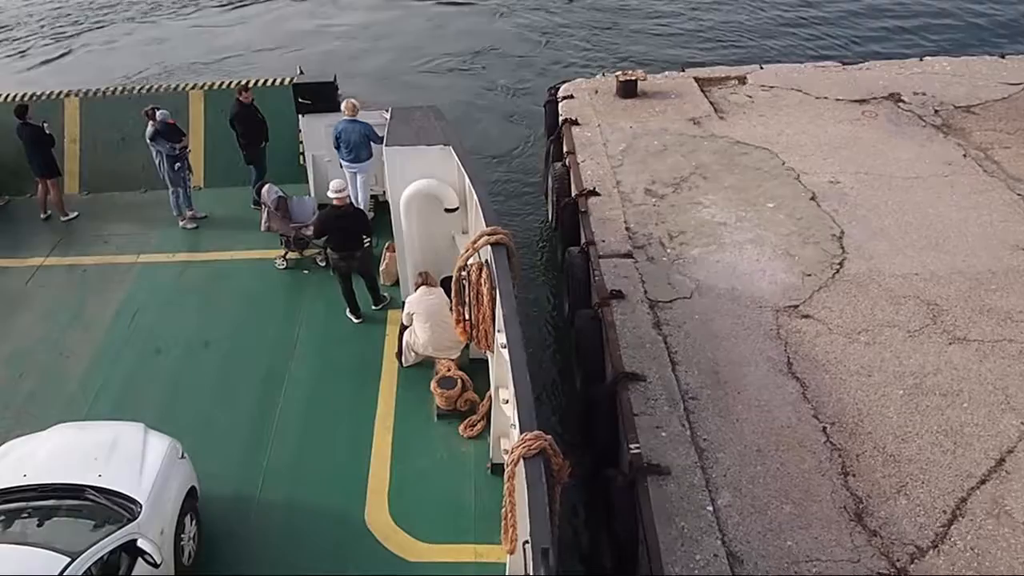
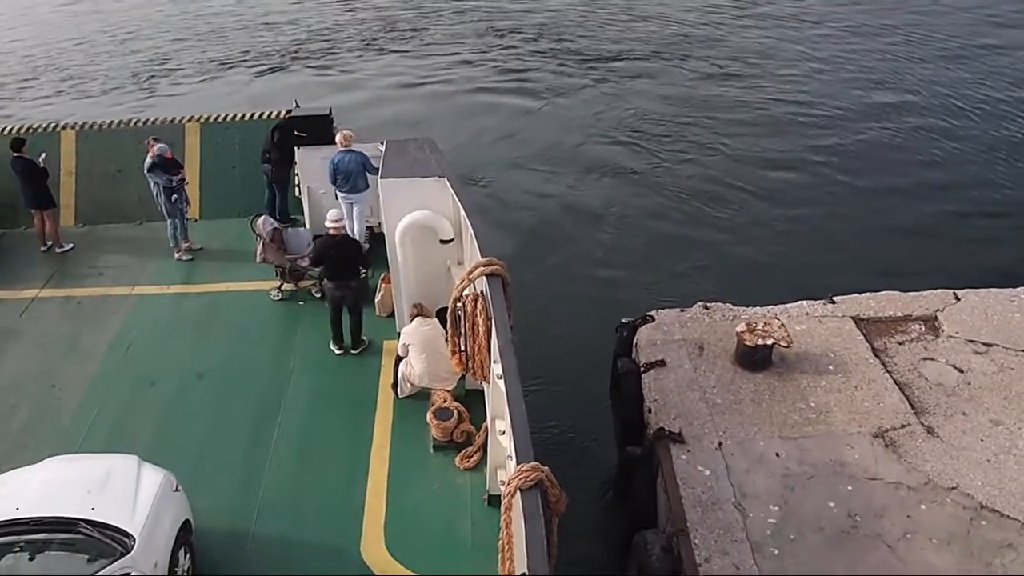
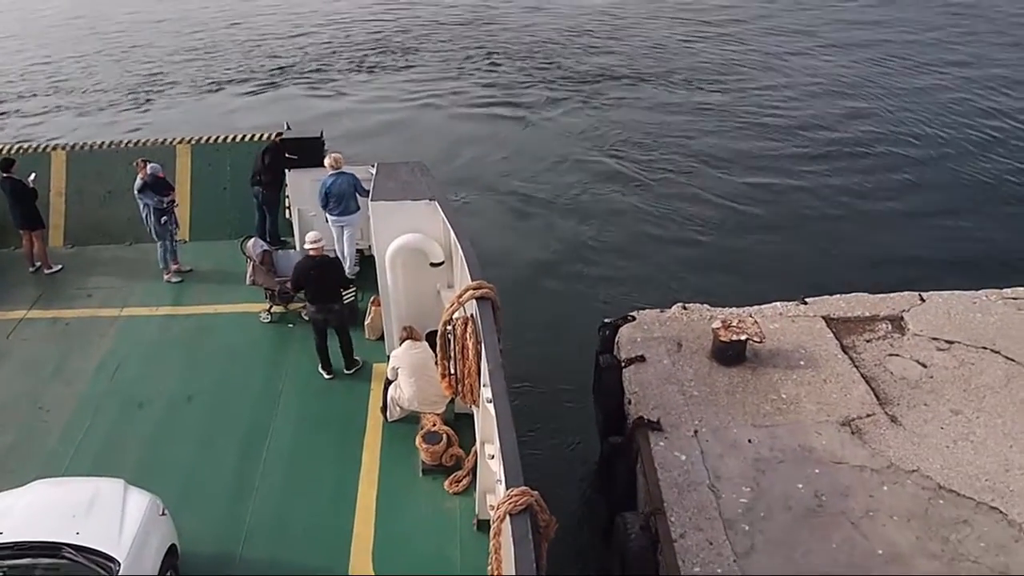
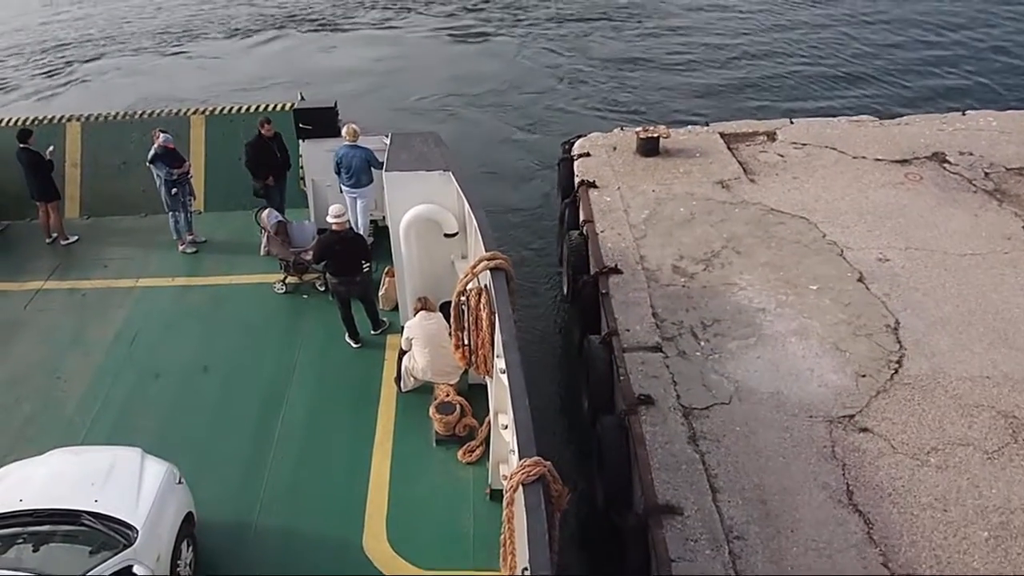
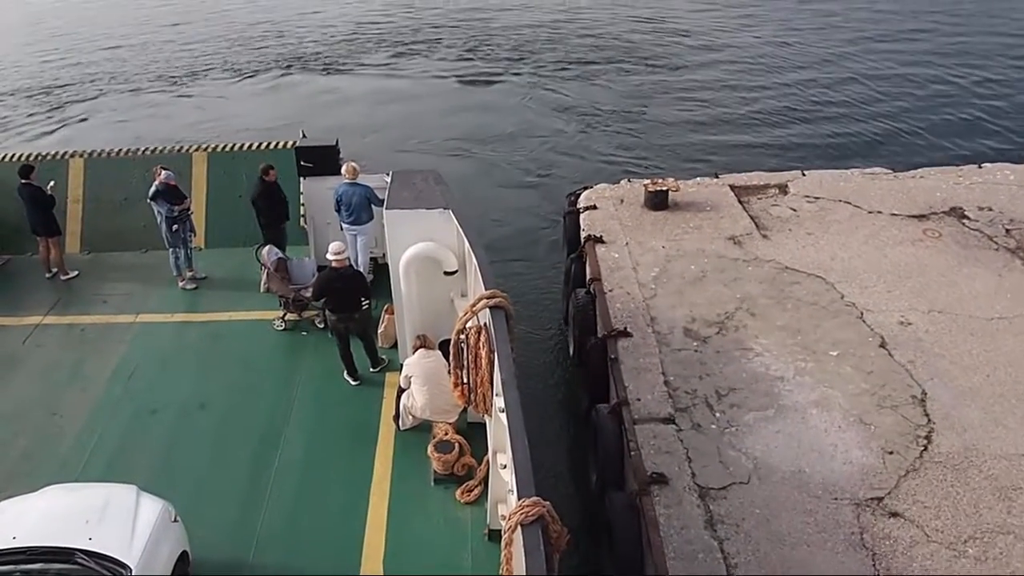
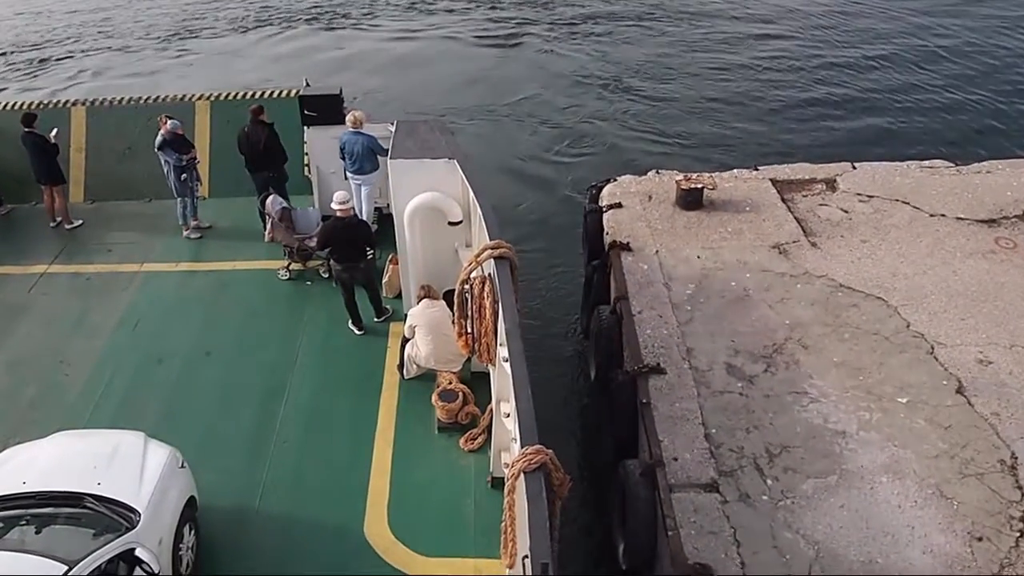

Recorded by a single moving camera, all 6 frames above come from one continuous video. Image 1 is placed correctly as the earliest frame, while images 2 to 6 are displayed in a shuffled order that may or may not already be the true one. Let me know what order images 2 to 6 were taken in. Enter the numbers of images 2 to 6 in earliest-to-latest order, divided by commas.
4, 5, 6, 3, 2
